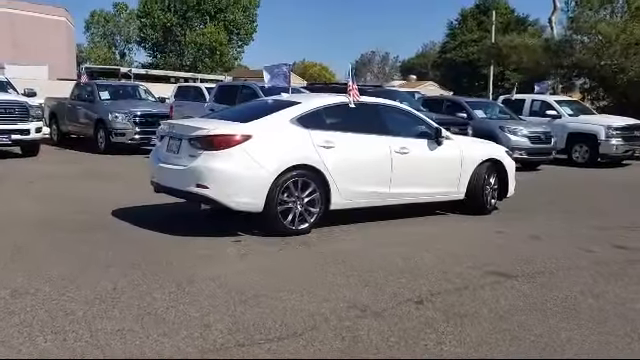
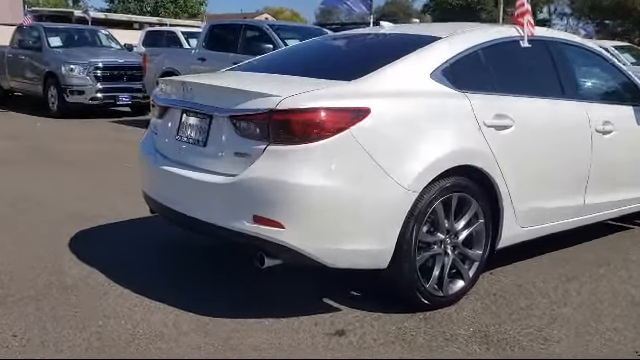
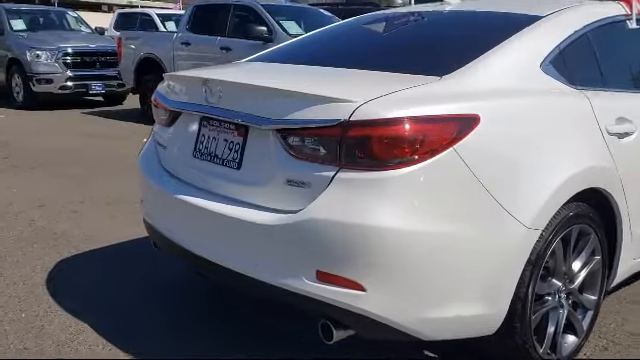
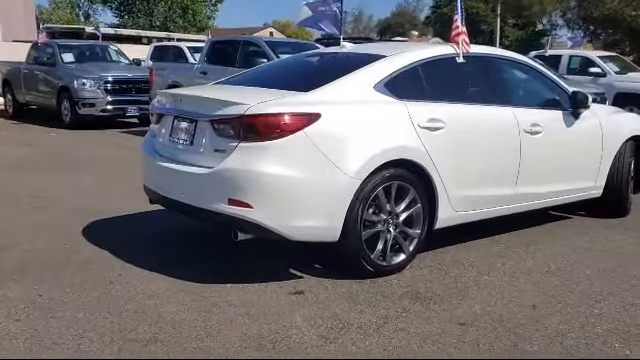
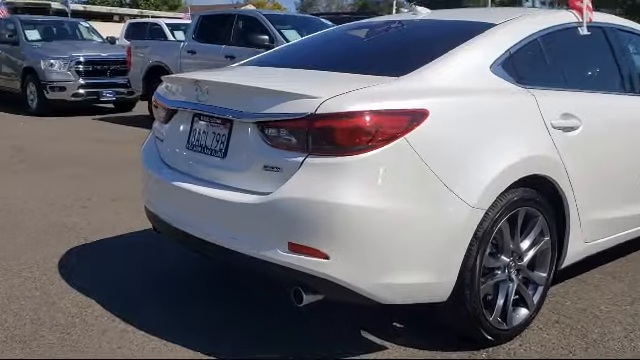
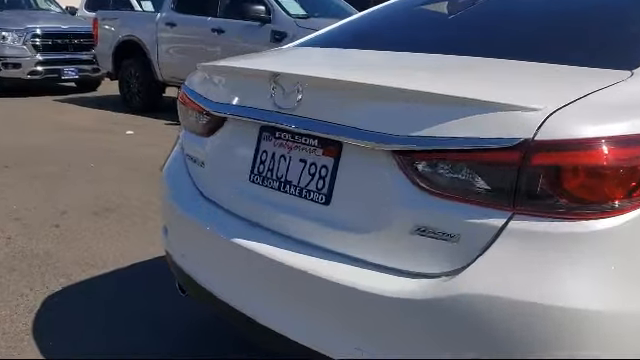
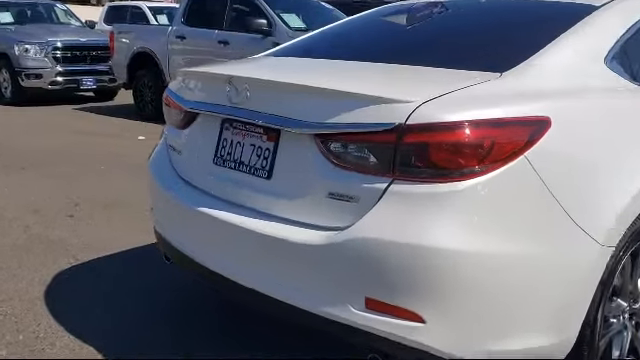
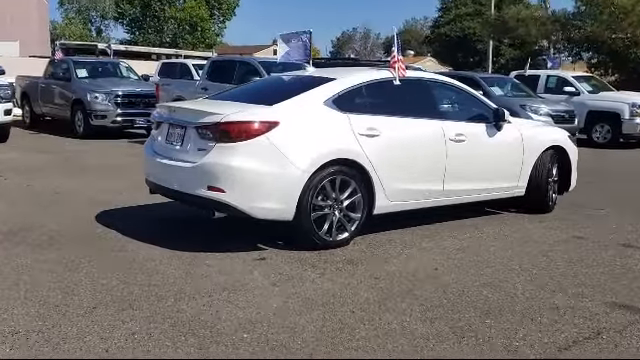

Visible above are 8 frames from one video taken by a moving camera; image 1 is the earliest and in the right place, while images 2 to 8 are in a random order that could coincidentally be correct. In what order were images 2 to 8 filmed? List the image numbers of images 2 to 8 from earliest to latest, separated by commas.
8, 4, 2, 5, 3, 7, 6
